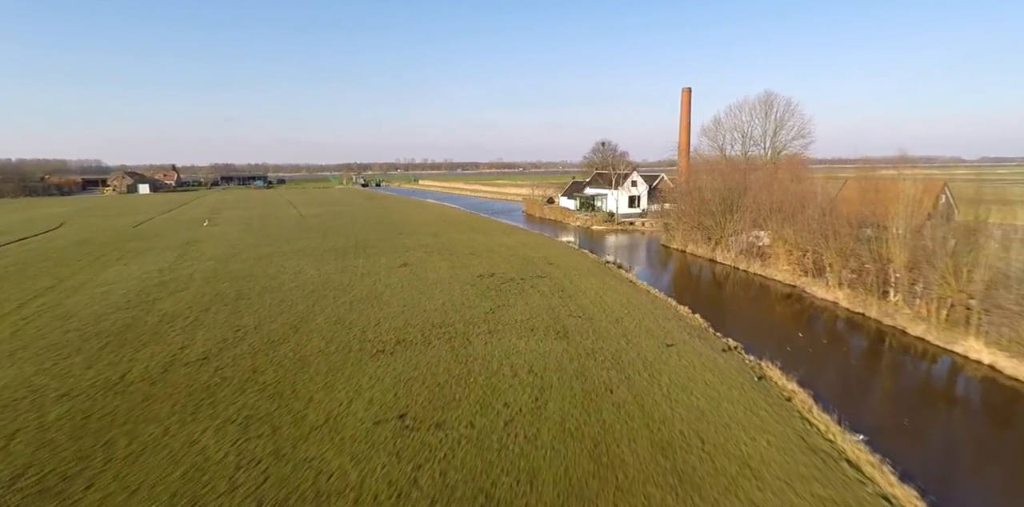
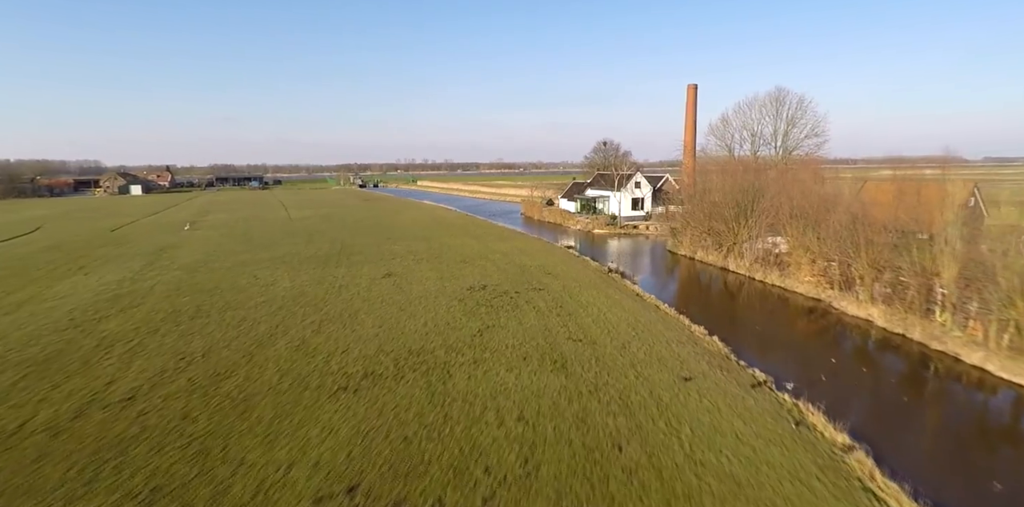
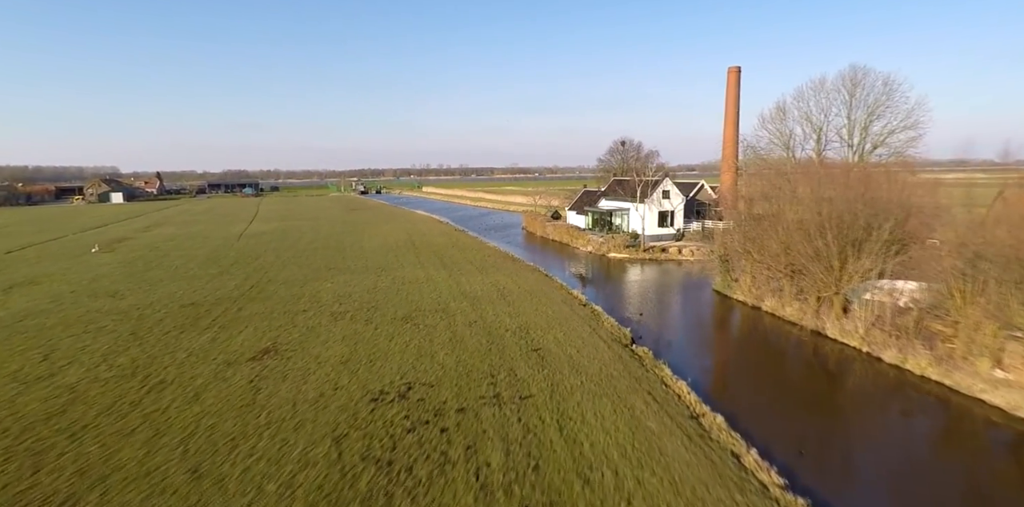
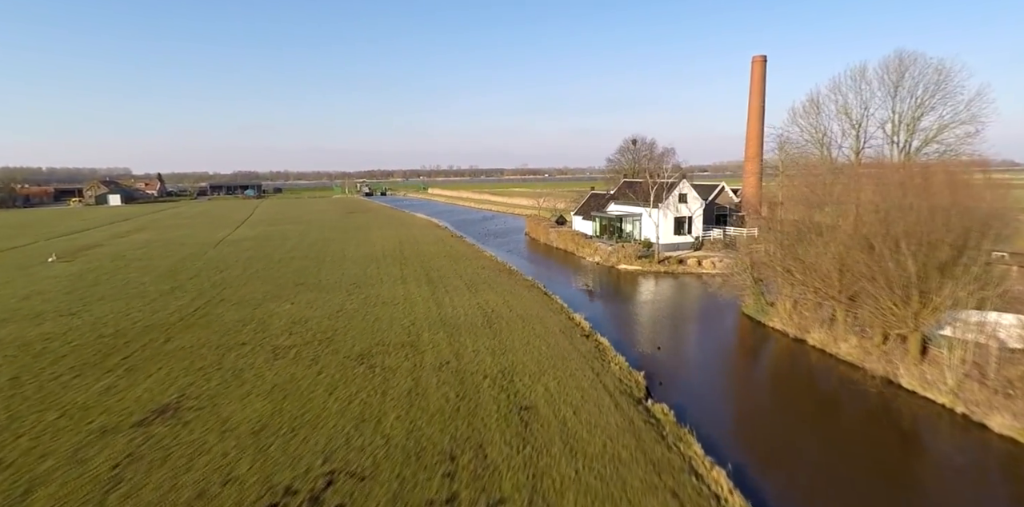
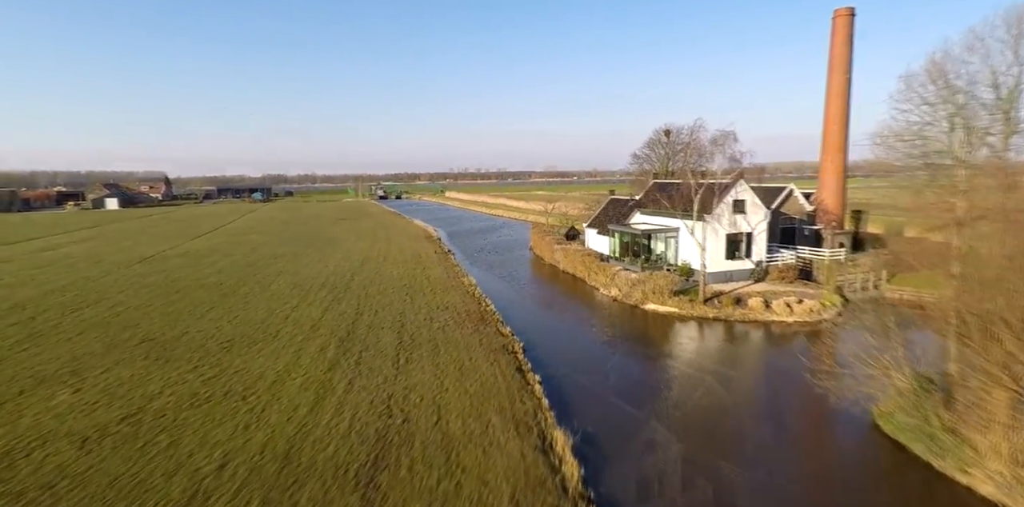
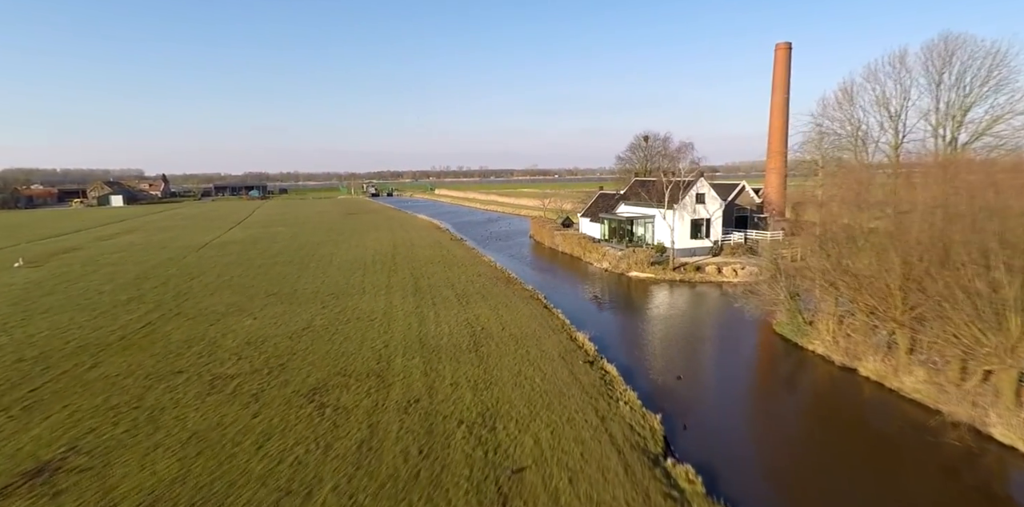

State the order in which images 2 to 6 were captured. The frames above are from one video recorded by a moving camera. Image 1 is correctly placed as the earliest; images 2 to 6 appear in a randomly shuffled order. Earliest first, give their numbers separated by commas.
2, 3, 4, 6, 5
